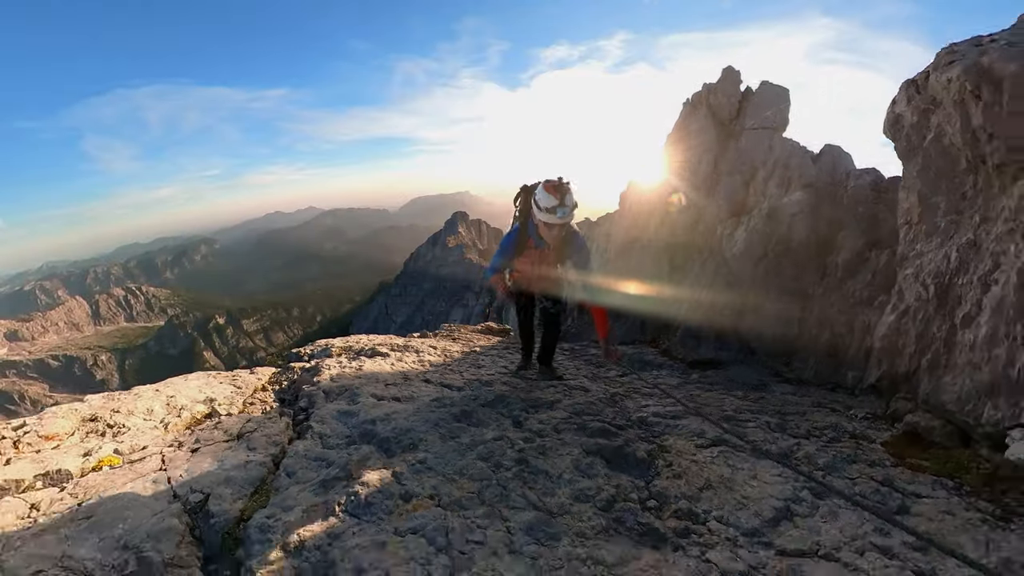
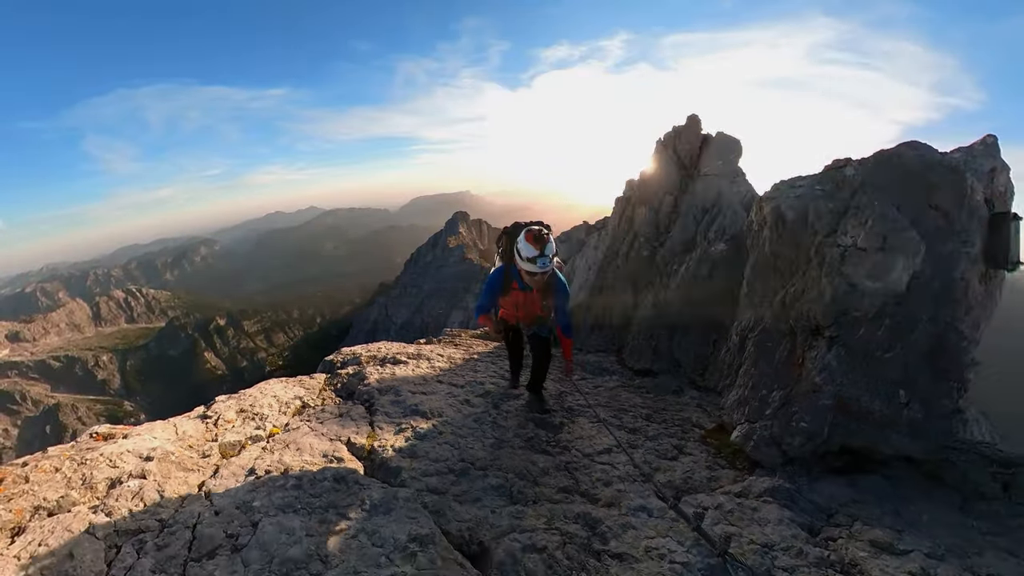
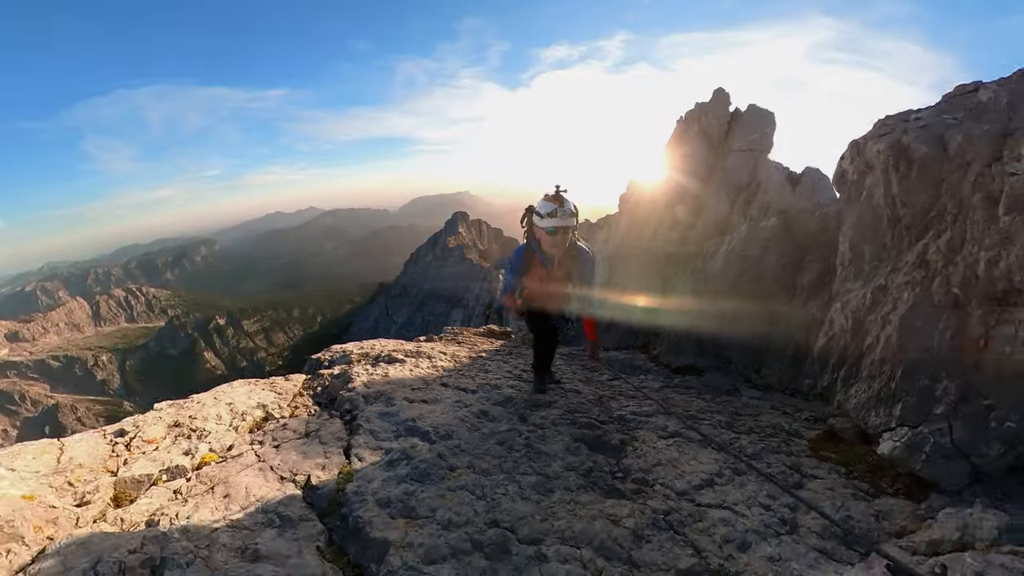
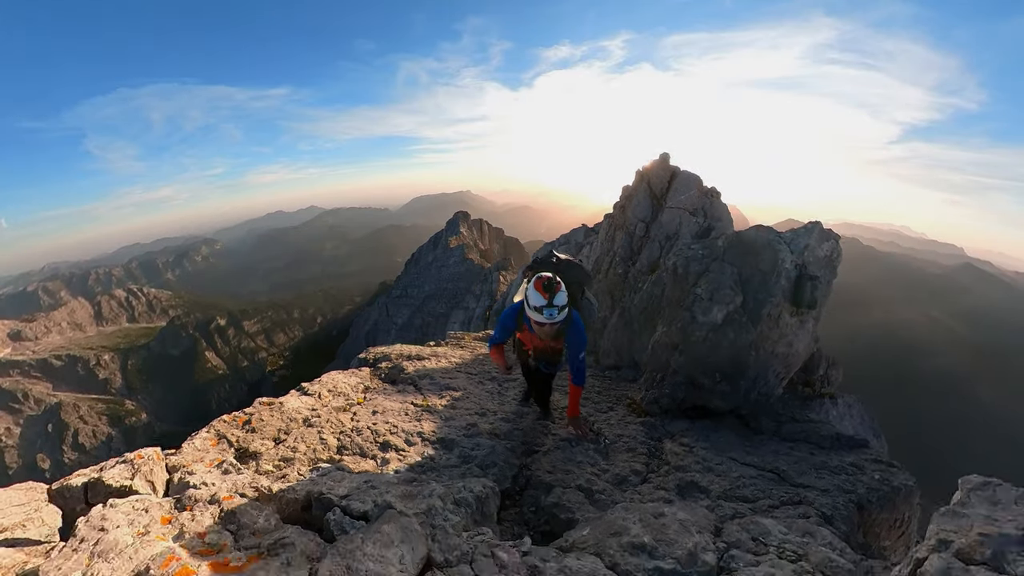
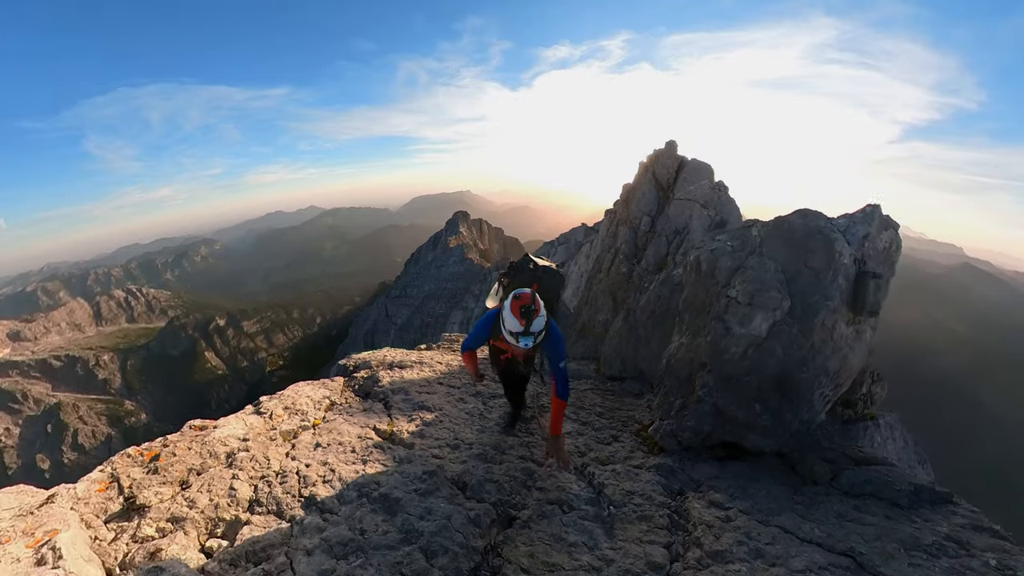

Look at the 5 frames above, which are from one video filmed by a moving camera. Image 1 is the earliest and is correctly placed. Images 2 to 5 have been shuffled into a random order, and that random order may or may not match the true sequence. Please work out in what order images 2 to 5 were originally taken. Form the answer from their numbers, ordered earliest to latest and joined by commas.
3, 2, 5, 4
